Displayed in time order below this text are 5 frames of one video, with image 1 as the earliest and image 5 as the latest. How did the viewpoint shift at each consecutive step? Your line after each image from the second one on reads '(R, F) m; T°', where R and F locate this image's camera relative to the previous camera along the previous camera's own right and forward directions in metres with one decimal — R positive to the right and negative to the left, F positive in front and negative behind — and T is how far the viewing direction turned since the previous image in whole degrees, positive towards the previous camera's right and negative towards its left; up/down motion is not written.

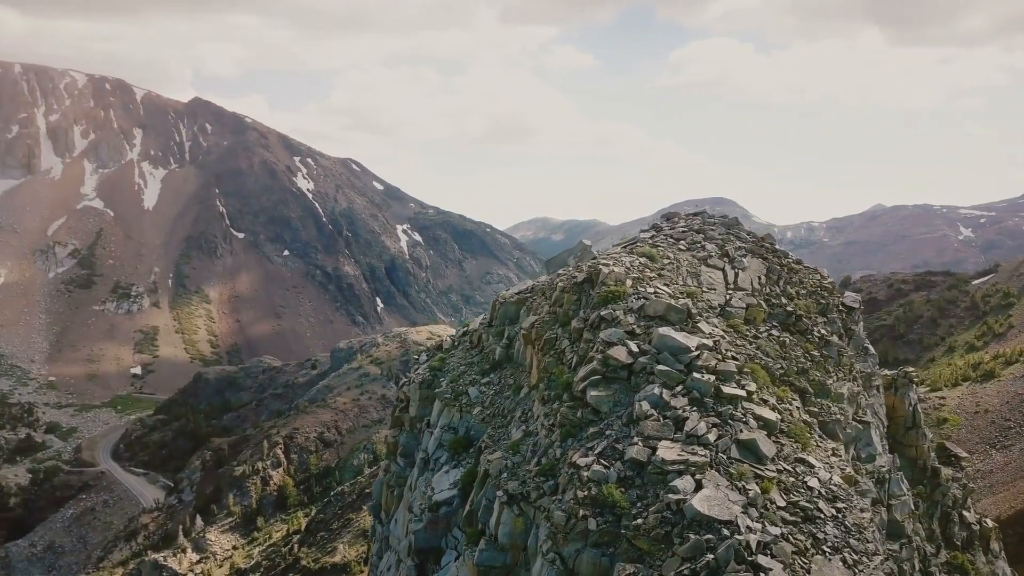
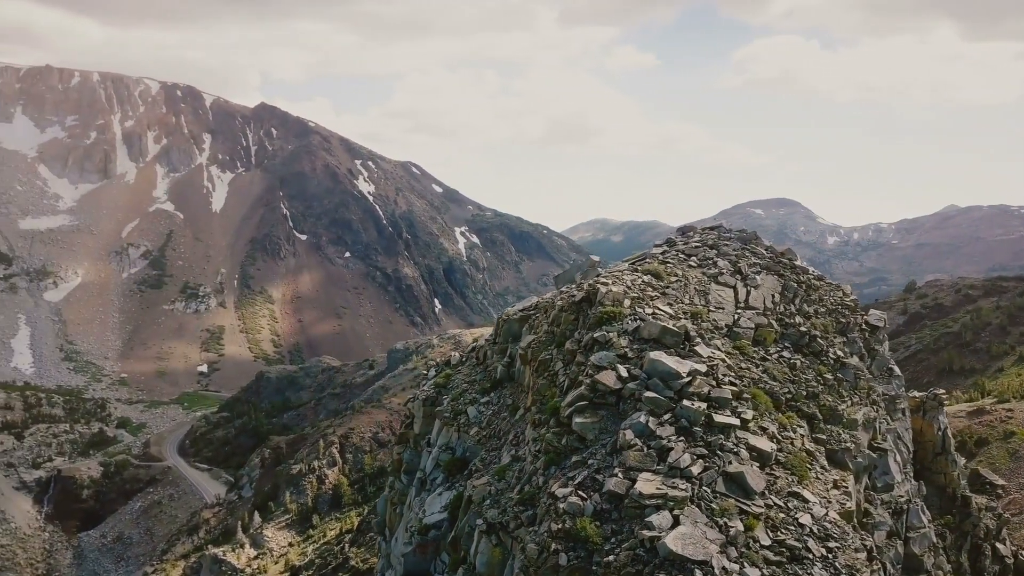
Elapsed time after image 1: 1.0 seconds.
(+1.2, +0.3) m; -4°
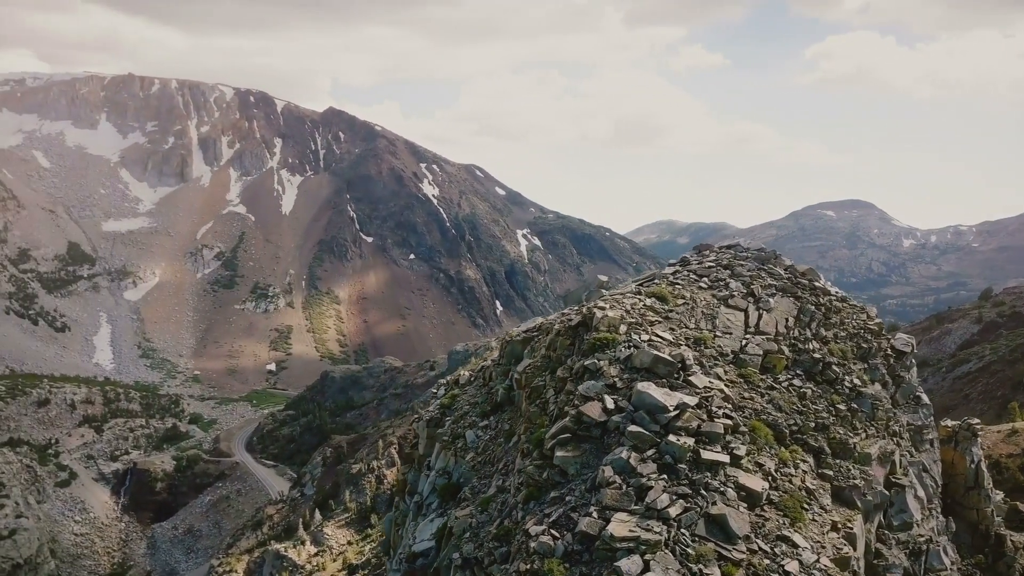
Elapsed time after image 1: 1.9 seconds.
(+1.3, +0.4) m; -4°
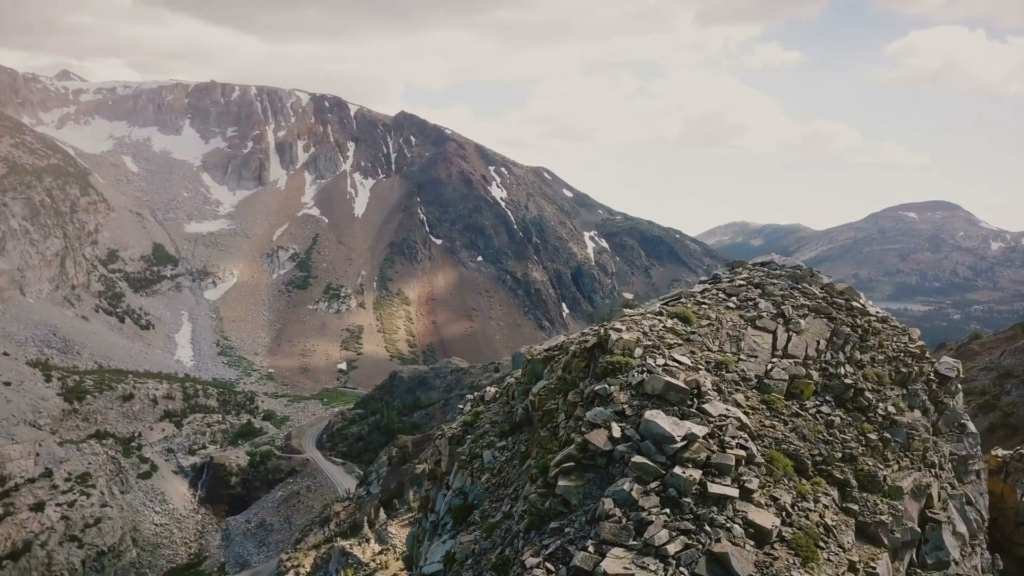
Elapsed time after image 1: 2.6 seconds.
(+1.0, +0.2) m; -5°
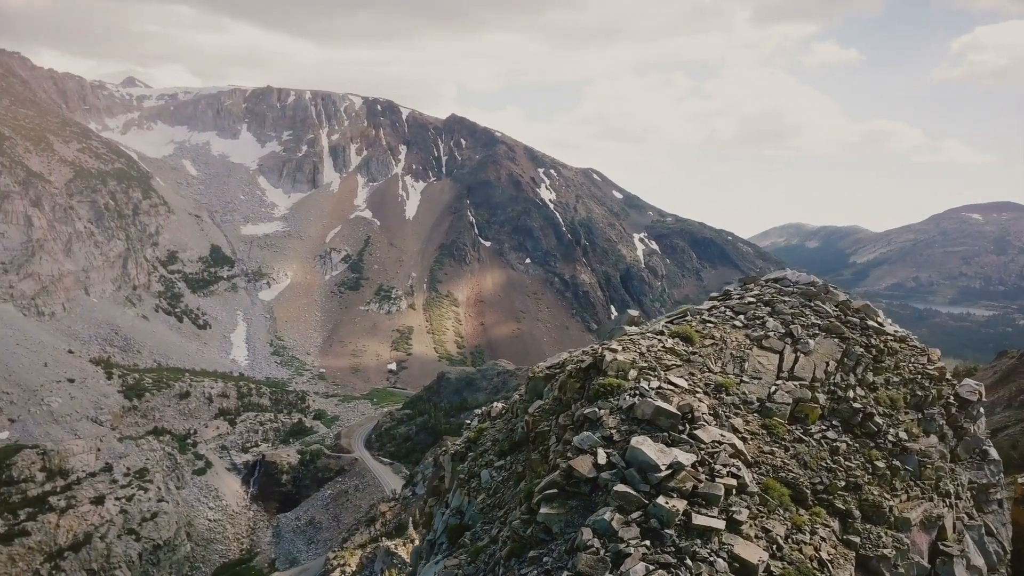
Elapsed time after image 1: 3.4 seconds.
(+1.0, +0.2) m; -4°
